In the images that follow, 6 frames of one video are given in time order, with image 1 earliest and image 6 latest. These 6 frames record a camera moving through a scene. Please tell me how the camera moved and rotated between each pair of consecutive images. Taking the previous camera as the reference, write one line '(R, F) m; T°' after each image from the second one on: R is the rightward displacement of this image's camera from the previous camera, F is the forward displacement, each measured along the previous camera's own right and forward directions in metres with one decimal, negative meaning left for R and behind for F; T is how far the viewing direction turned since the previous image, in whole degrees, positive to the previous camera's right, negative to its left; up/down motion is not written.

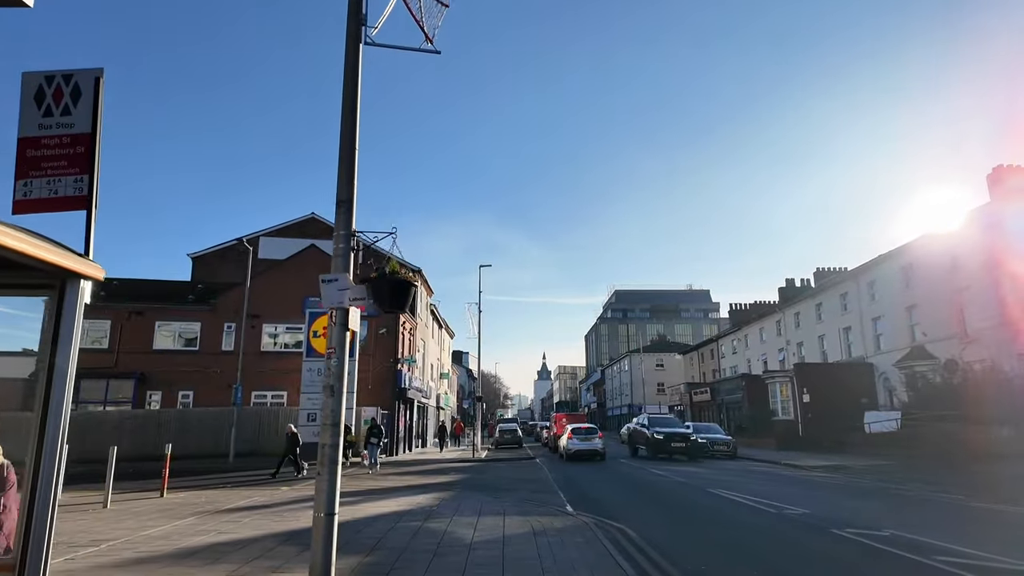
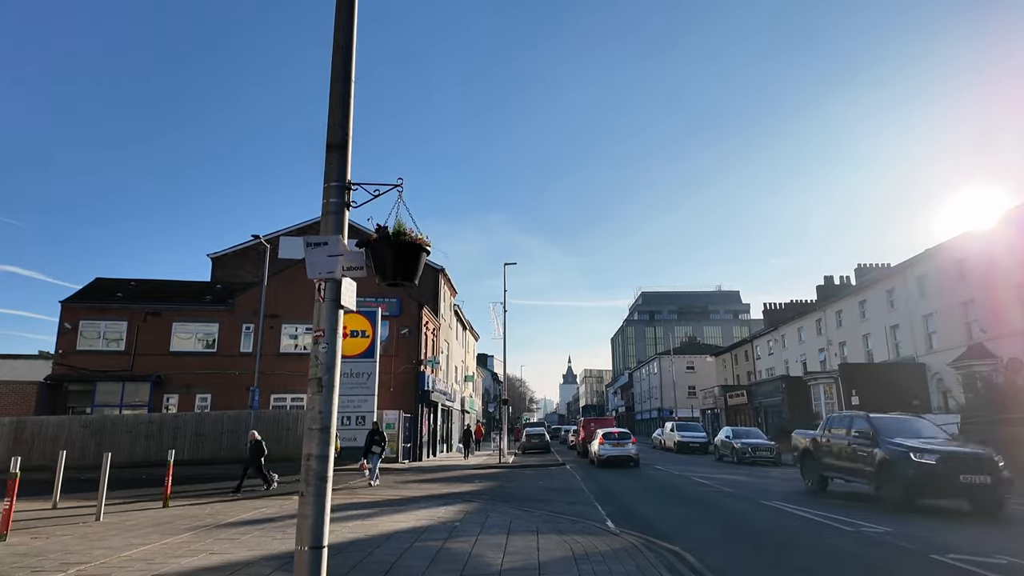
(-0.1, +1.3) m; -2°
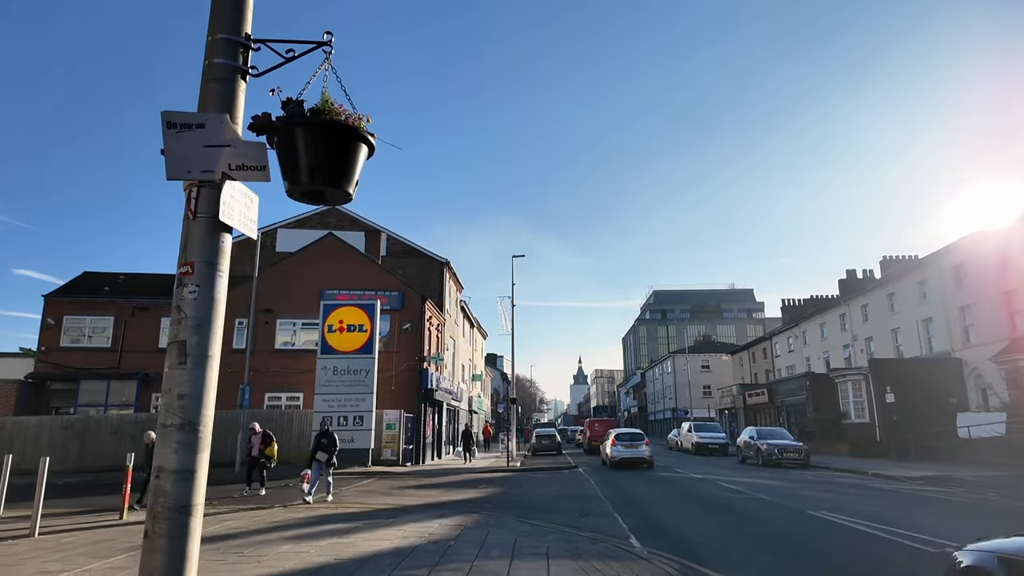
(+0.1, +1.7) m; -1°
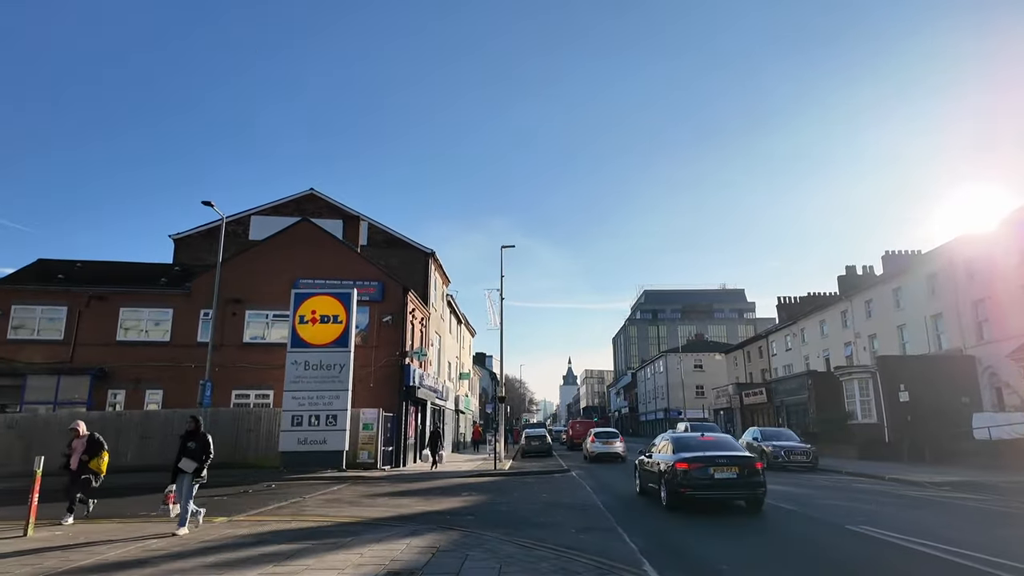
(0.0, +1.9) m; +1°
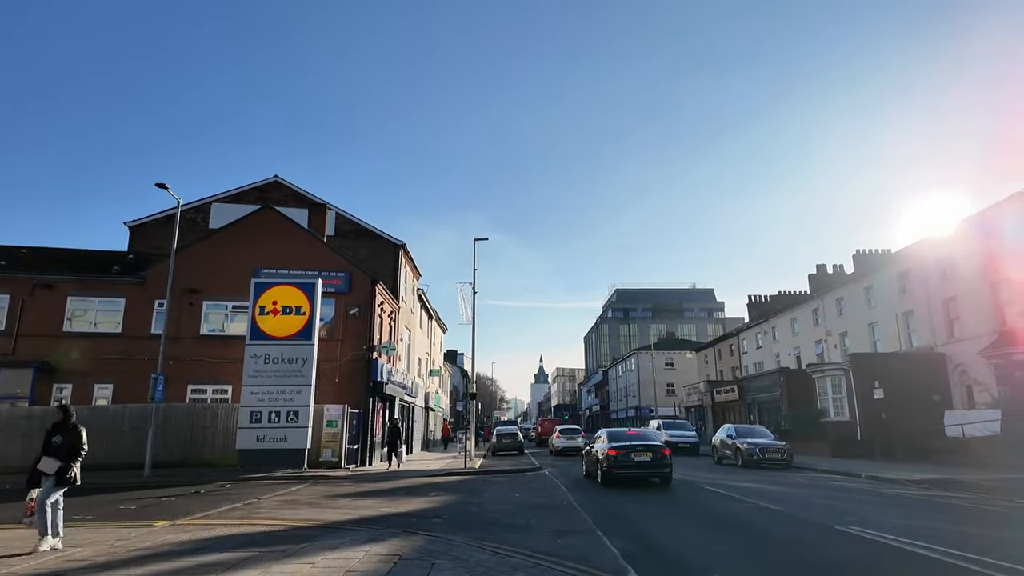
(0.0, +0.8) m; +3°
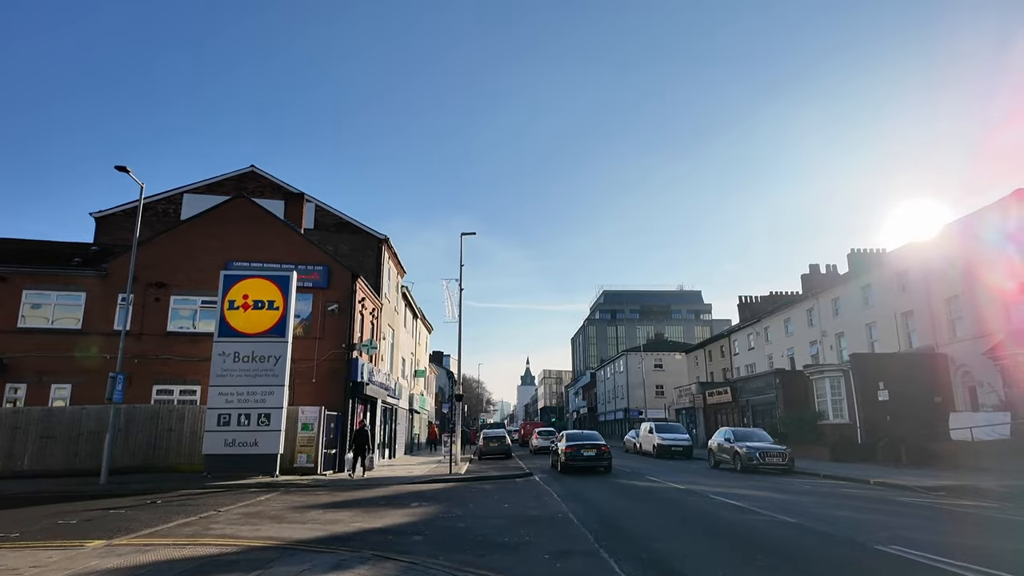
(-0.1, +1.3) m; +1°
